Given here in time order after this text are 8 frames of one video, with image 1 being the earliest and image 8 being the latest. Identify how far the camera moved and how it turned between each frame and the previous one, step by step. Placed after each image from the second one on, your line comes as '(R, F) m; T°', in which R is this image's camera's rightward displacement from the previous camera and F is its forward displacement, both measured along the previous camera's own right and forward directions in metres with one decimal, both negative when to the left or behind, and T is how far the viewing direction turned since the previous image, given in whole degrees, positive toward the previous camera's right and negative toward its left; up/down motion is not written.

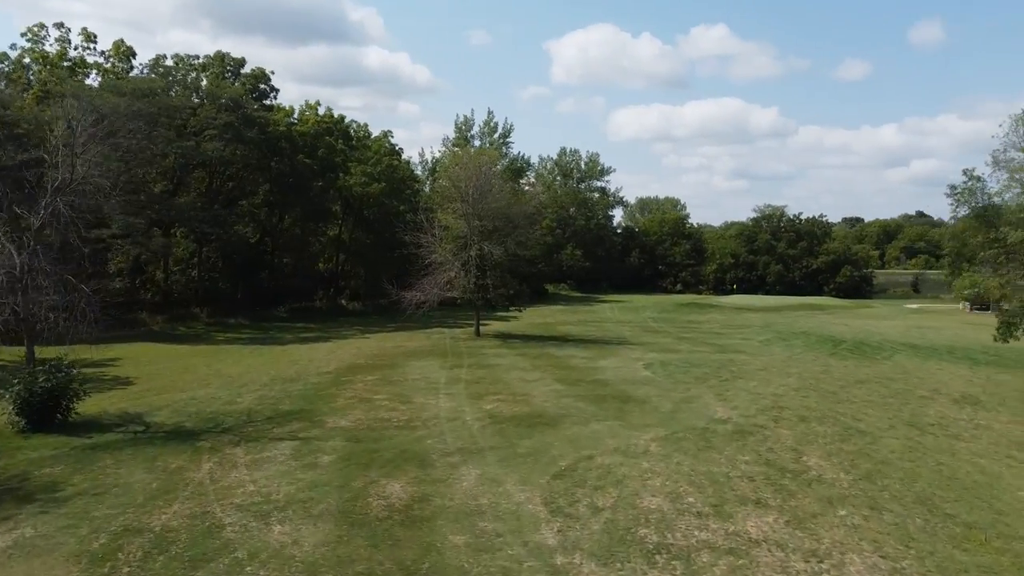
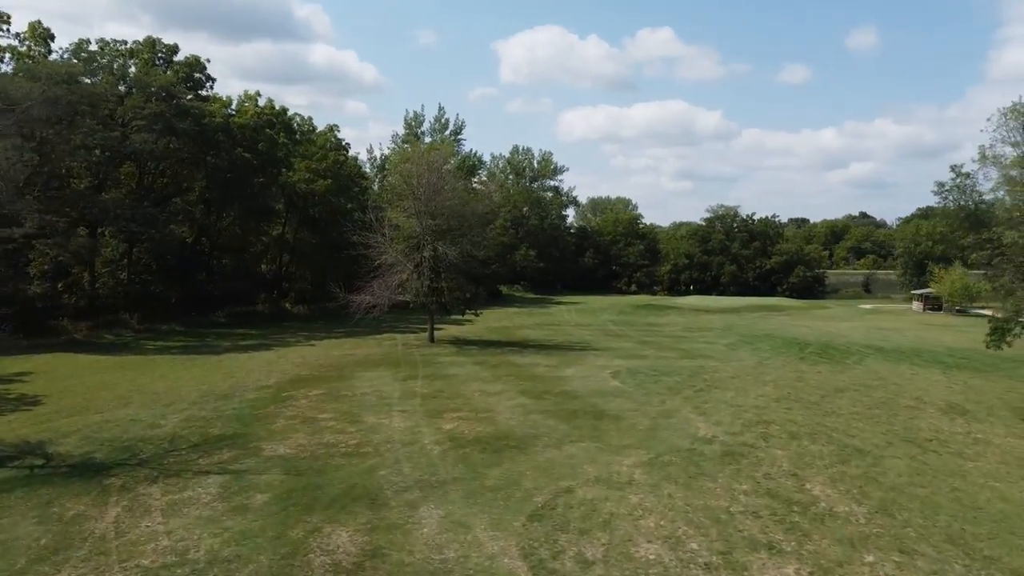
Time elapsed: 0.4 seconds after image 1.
(-0.2, +1.4) m; +4°
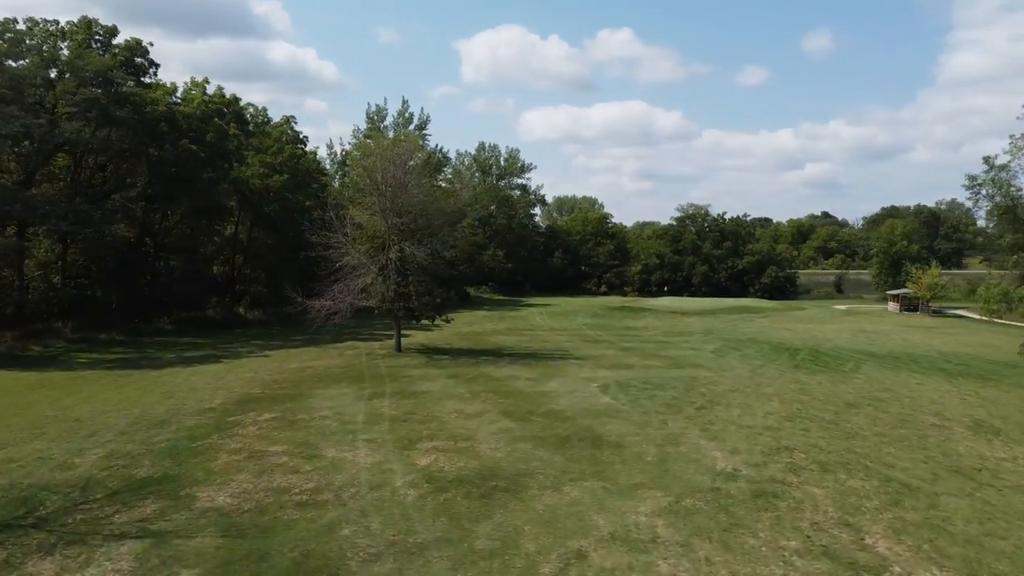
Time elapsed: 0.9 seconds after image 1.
(-0.3, +1.8) m; +3°
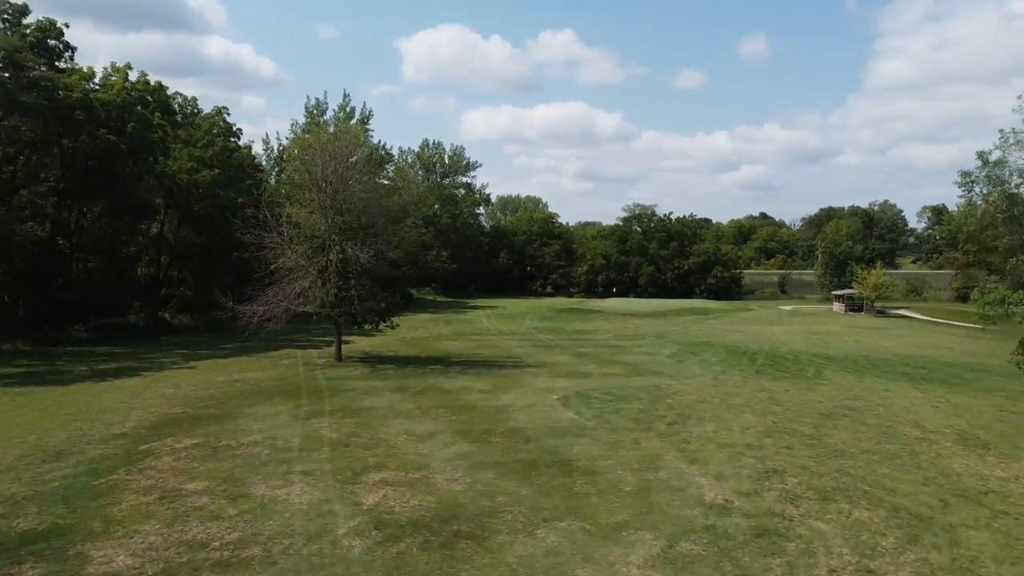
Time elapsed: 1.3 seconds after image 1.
(-0.2, +1.4) m; +4°
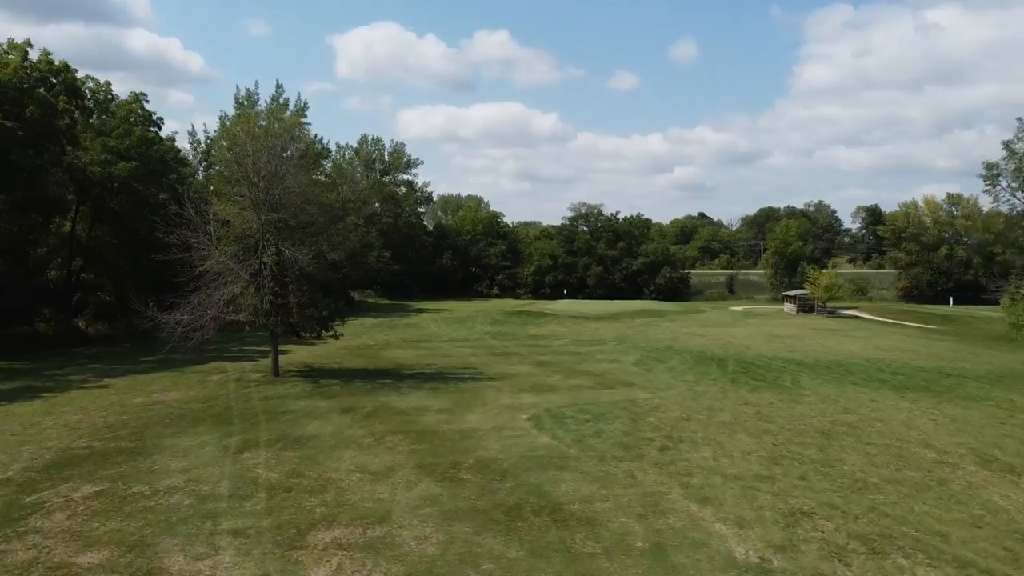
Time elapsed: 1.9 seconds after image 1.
(-0.4, +1.8) m; +4°
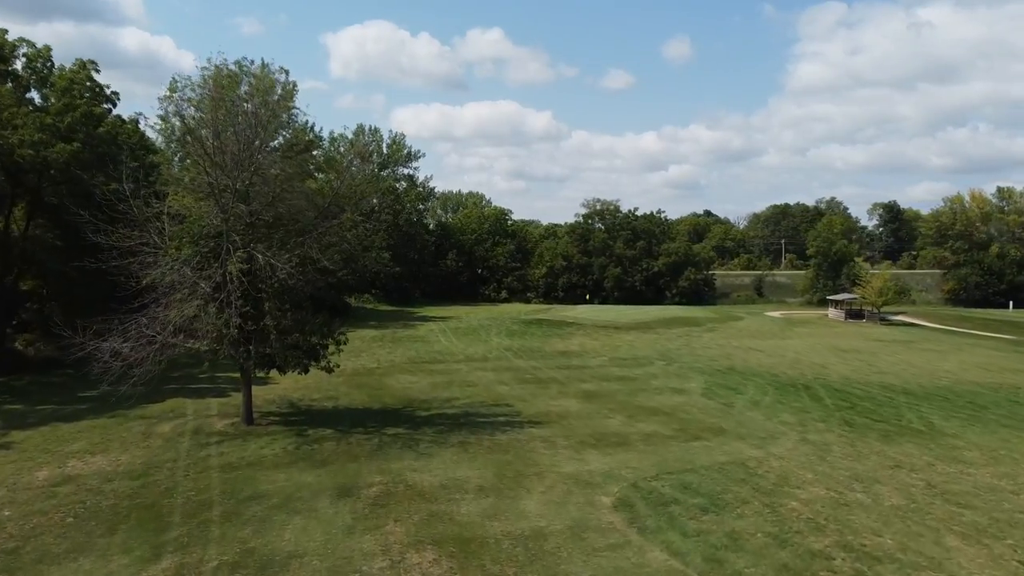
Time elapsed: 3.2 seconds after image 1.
(-1.0, +4.6) m; 0°
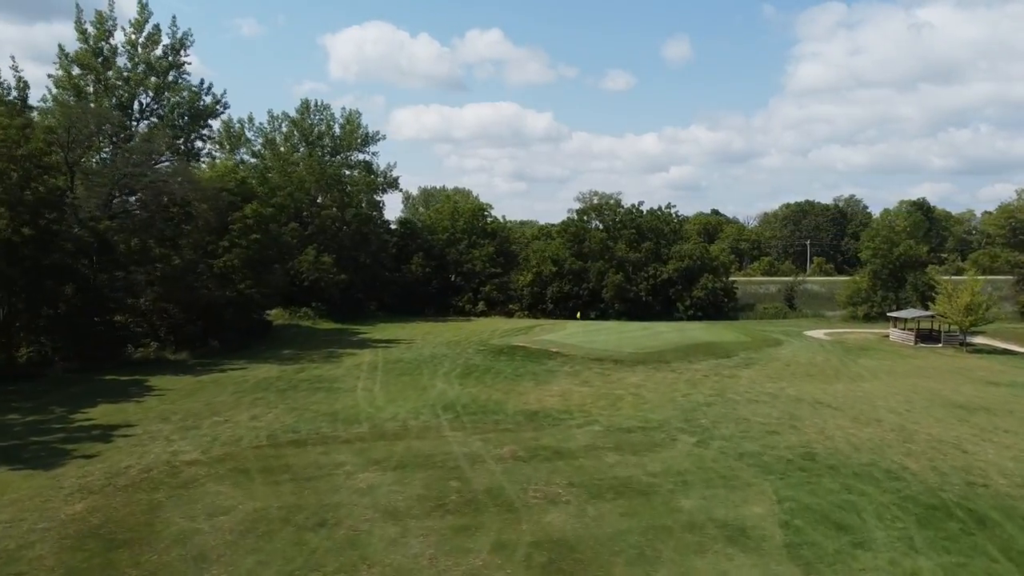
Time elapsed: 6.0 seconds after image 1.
(+1.2, +9.1) m; 0°
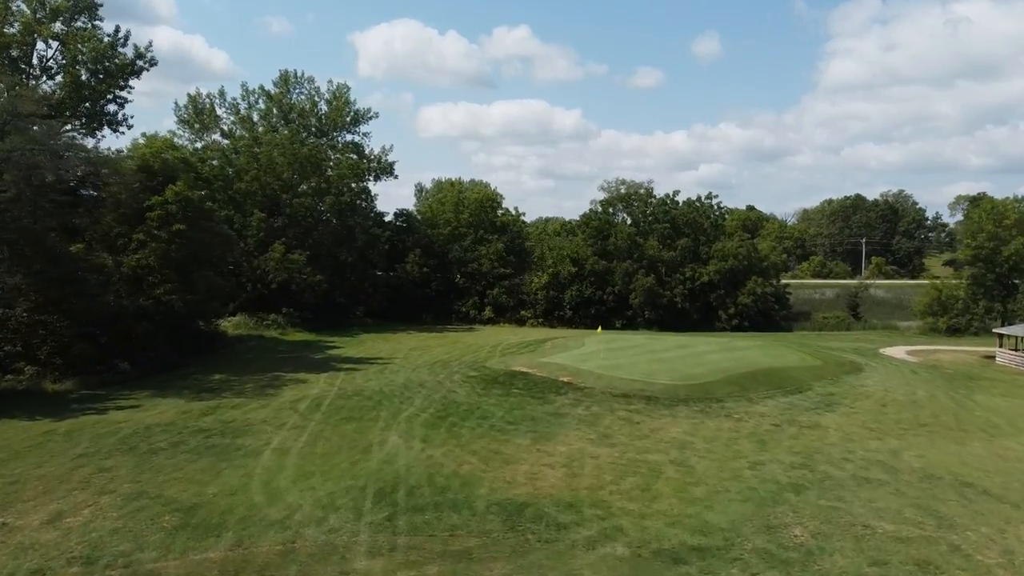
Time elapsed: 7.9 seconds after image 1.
(+0.7, +6.3) m; -2°
